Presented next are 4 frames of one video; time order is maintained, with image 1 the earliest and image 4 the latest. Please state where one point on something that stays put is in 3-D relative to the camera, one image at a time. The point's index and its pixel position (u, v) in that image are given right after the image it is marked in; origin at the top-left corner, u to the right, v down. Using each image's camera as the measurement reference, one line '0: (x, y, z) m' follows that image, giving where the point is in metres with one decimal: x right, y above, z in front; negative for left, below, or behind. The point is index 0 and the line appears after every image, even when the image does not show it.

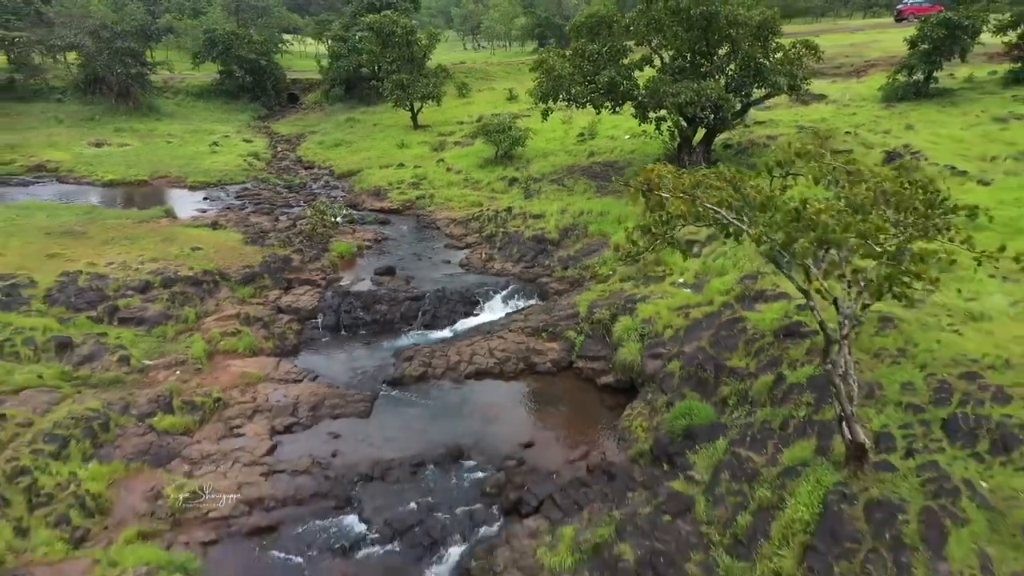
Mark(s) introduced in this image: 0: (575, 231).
0: (+1.9, +1.7, +19.6) m
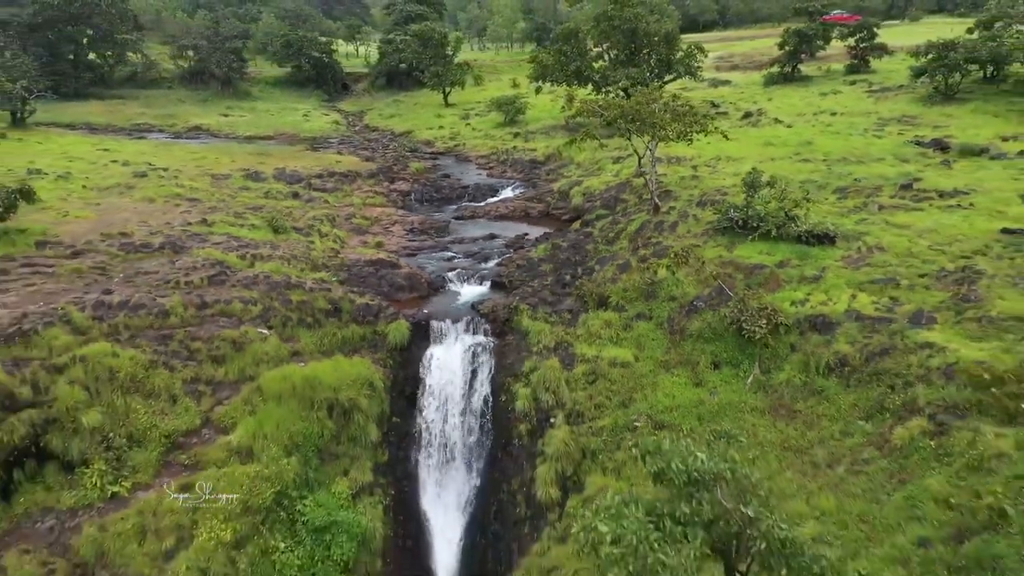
0: (+2.1, +6.6, +33.2) m
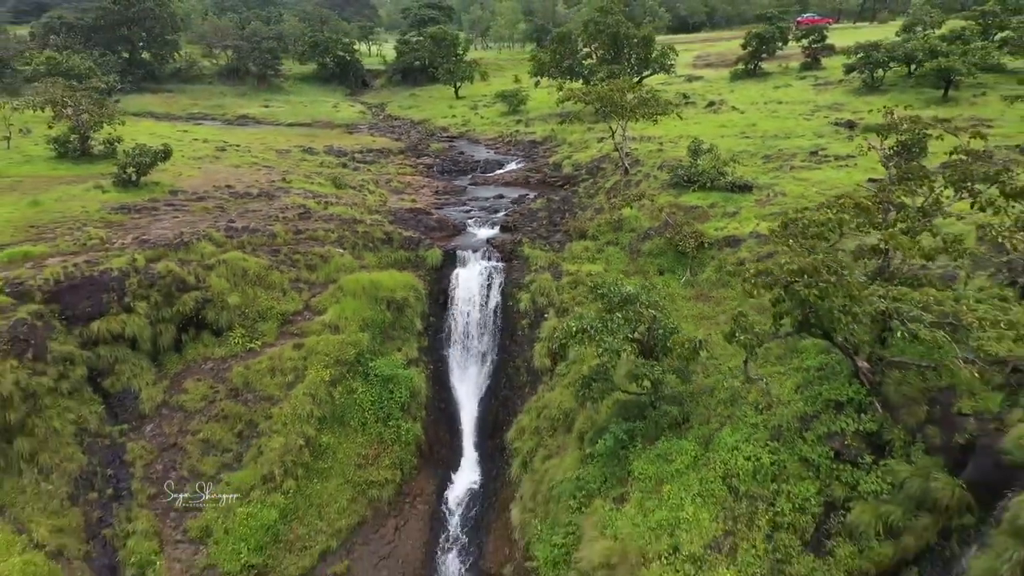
0: (+2.3, +9.1, +40.2) m
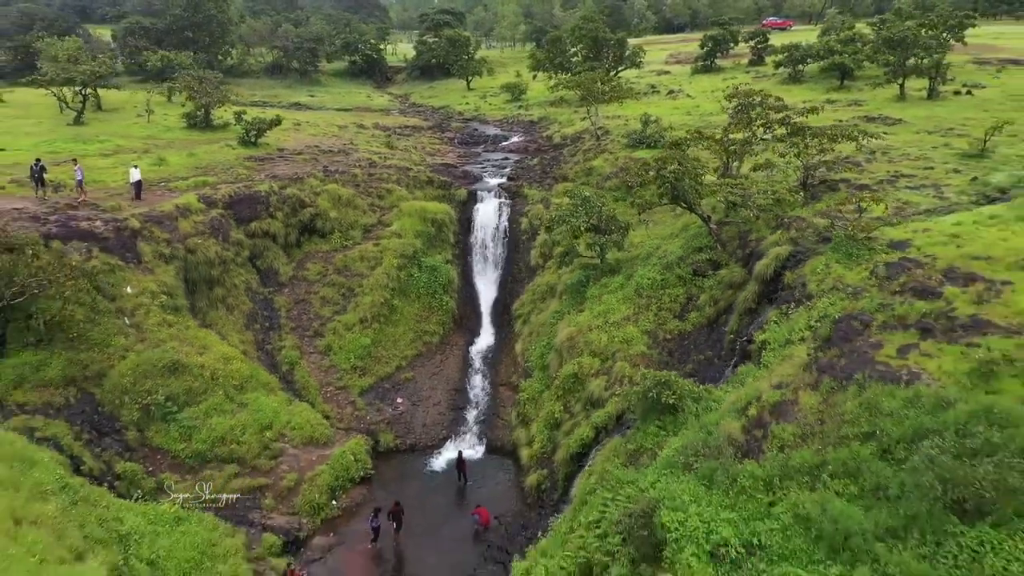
0: (+2.5, +13.2, +51.6) m
